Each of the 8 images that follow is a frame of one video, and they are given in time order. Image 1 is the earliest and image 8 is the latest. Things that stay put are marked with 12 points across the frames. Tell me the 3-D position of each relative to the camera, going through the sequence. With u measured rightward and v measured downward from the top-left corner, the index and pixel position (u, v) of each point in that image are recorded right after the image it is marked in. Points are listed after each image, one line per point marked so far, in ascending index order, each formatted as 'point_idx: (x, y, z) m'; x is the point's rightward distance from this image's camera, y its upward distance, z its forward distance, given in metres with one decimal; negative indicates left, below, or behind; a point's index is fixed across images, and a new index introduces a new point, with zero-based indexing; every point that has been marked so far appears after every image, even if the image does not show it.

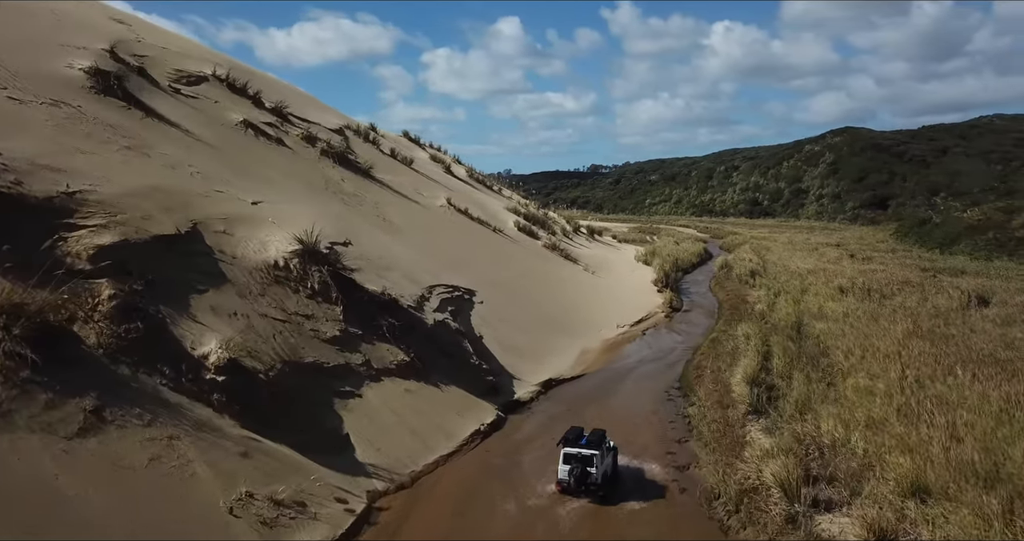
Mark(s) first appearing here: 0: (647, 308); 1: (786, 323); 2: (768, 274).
0: (+2.7, -0.8, +14.8) m
1: (+4.3, -0.8, +11.8) m
2: (+6.2, -0.1, +18.3) m
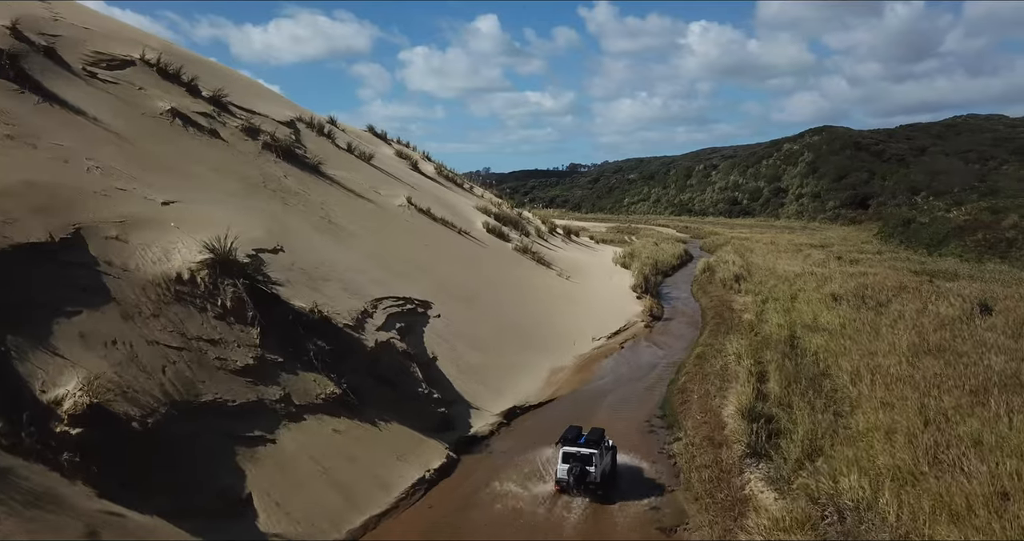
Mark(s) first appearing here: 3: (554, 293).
0: (+2.1, -0.9, +13.6) m
1: (+3.8, -0.9, +10.6) m
2: (+5.5, -0.2, +17.2) m
3: (+0.8, -0.4, +13.6) m
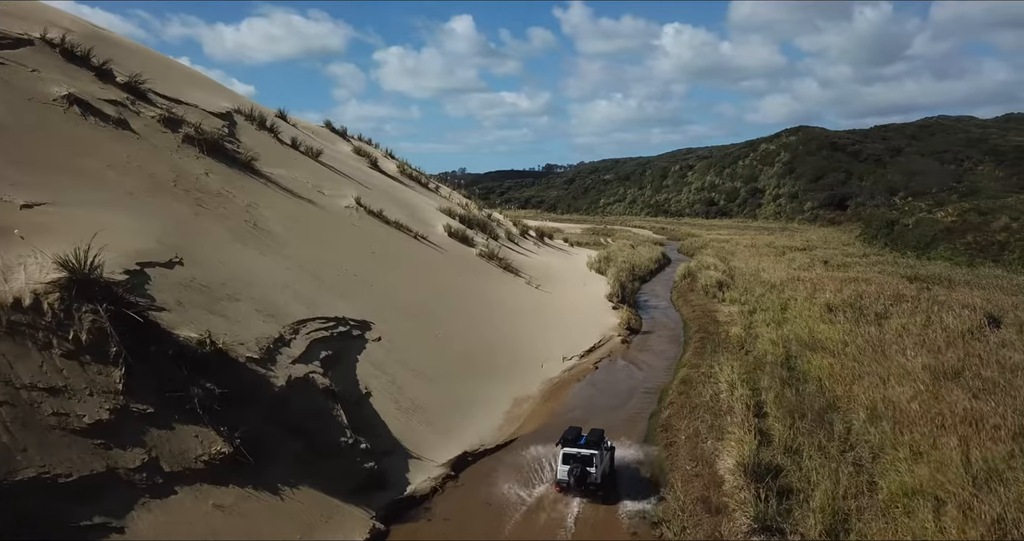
0: (+1.4, -1.0, +12.2) m
1: (+3.2, -1.1, +9.3) m
2: (+4.8, -0.3, +16.0) m
3: (+0.1, -0.6, +12.2) m
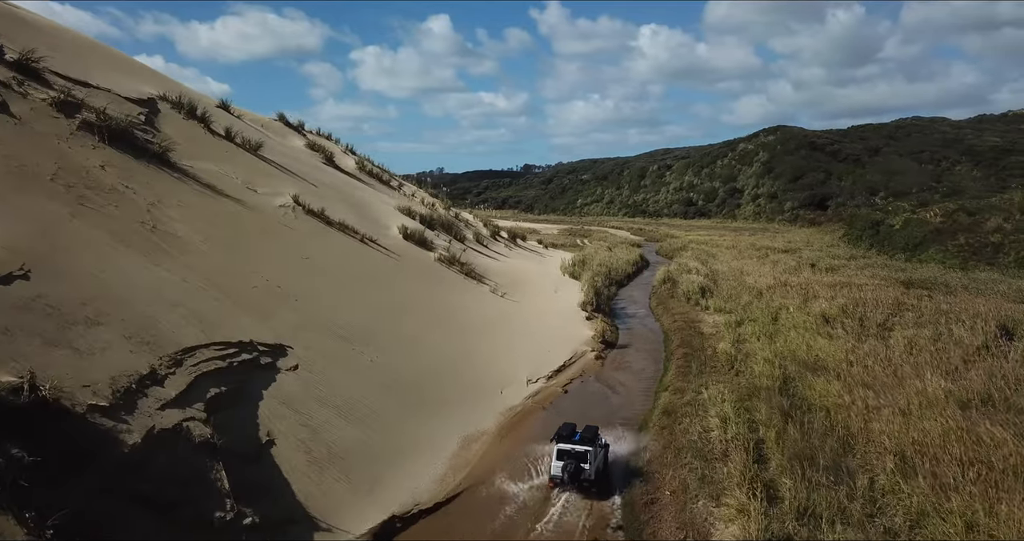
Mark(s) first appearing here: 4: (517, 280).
0: (+0.9, -1.1, +10.9) m
1: (+2.8, -1.2, +8.0) m
2: (+4.1, -0.4, +14.7) m
3: (-0.4, -0.7, +10.8) m
4: (+0.1, -0.2, +14.5) m
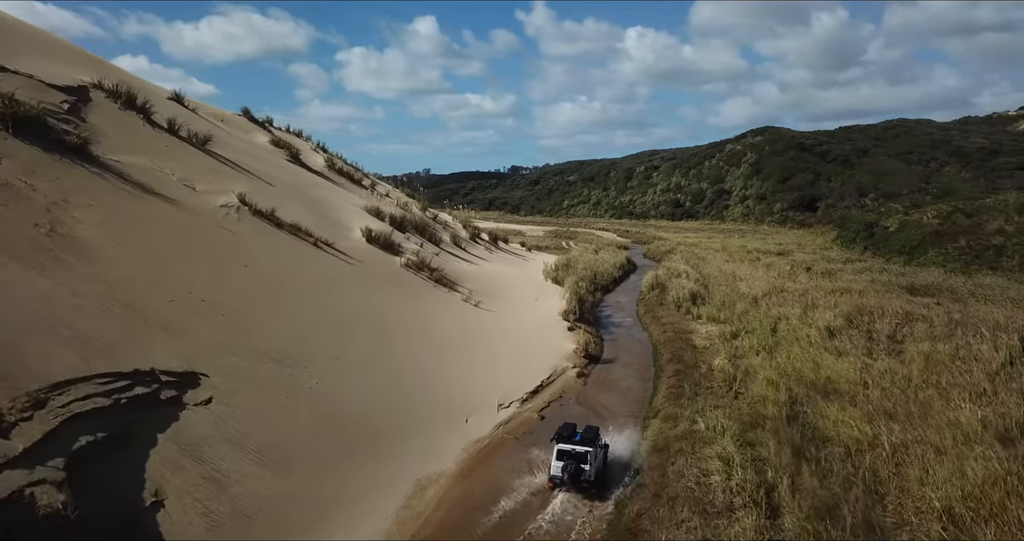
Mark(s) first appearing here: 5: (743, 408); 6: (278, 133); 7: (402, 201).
0: (+0.5, -1.2, +9.8) m
1: (+2.4, -1.3, +7.0) m
2: (+3.7, -0.5, +13.7) m
3: (-0.8, -0.8, +9.7) m
4: (-0.3, -0.3, +13.4) m
5: (+2.2, -1.3, +7.2) m
6: (-5.7, +3.4, +18.6) m
7: (-2.8, +1.8, +19.4) m
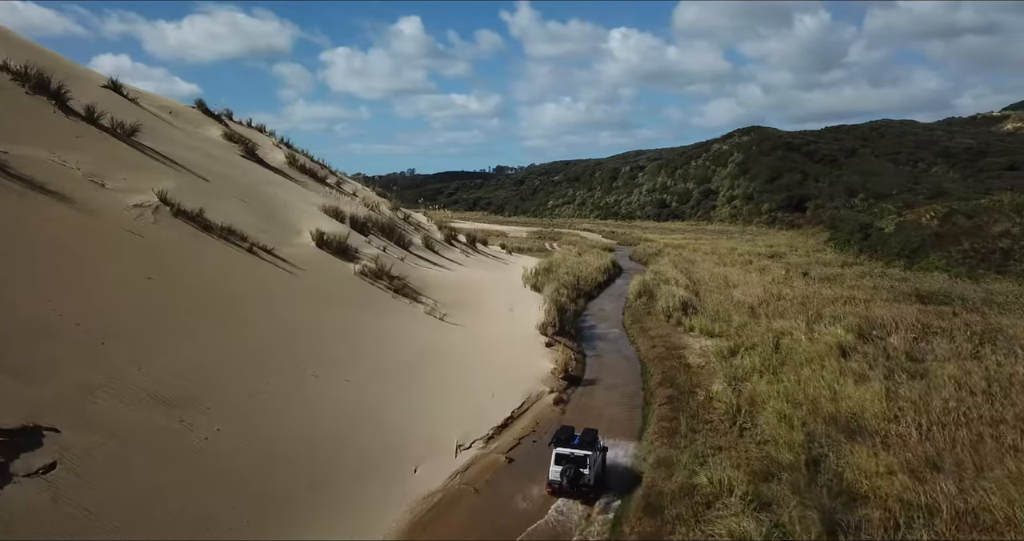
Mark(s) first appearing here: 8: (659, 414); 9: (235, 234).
0: (+0.1, -1.3, +8.5) m
1: (+2.1, -1.4, +5.7) m
2: (+3.2, -0.7, +12.4) m
3: (-1.1, -0.9, +8.3) m
4: (-0.8, -0.4, +12.0) m
5: (+1.9, -1.4, +6.0) m
6: (-6.3, +3.3, +17.1) m
7: (-3.3, +1.6, +18.0) m
8: (+1.5, -1.4, +7.6) m
9: (-3.1, +0.4, +8.5) m
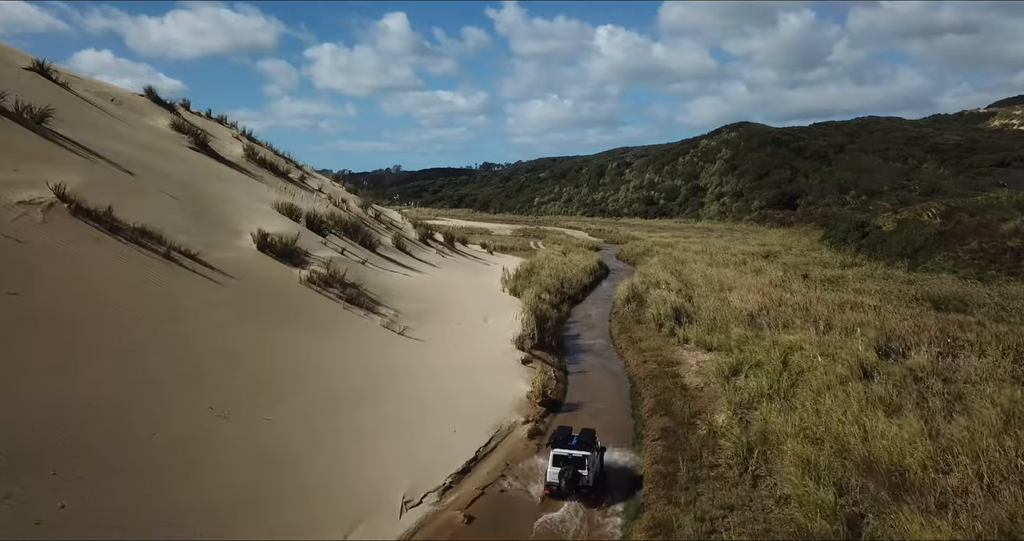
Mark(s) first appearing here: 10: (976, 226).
0: (-0.2, -1.4, +7.2) m
1: (+1.9, -1.5, +4.5) m
2: (+2.8, -0.7, +11.2) m
3: (-1.4, -1.0, +7.0) m
4: (-1.1, -0.5, +10.8) m
5: (+1.6, -1.5, +4.7) m
6: (-6.7, +3.2, +15.7) m
7: (-3.8, +1.6, +16.7) m
8: (+1.2, -1.5, +6.3) m
9: (-3.5, +0.3, +7.2) m
10: (+11.2, +1.1, +18.2) m
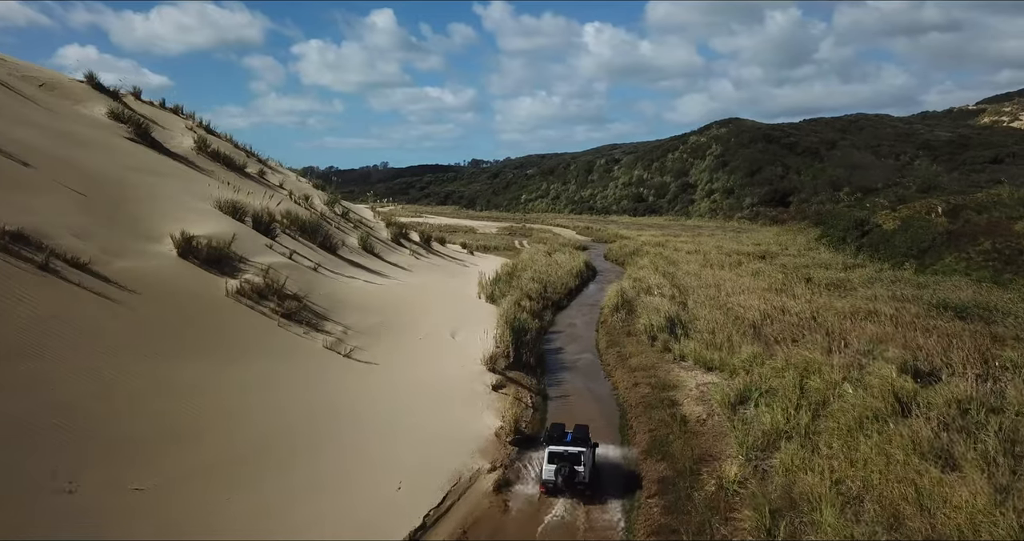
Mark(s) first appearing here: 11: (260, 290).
0: (-0.5, -1.5, +5.9) m
1: (+1.6, -1.6, +3.2) m
2: (+2.5, -0.8, +9.9) m
3: (-1.7, -1.1, +5.7) m
4: (-1.5, -0.6, +9.4) m
5: (+1.4, -1.6, +3.4) m
6: (-7.1, +3.1, +14.3) m
7: (-4.3, +1.5, +15.3) m
8: (+0.9, -1.6, +5.0) m
9: (-3.7, +0.2, +5.8) m
10: (+10.7, +1.0, +17.1) m
11: (-2.5, -0.2, +7.6) m
